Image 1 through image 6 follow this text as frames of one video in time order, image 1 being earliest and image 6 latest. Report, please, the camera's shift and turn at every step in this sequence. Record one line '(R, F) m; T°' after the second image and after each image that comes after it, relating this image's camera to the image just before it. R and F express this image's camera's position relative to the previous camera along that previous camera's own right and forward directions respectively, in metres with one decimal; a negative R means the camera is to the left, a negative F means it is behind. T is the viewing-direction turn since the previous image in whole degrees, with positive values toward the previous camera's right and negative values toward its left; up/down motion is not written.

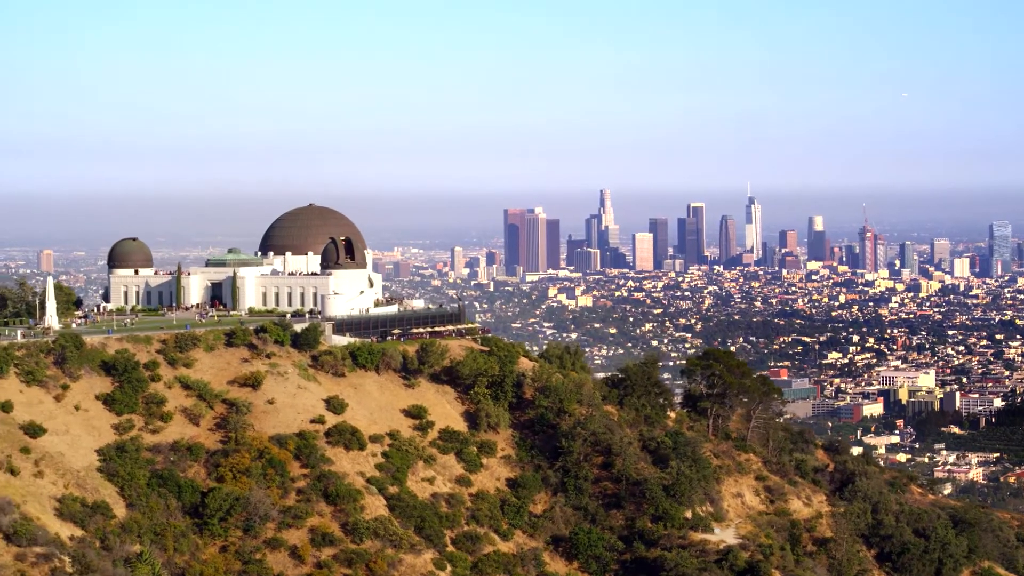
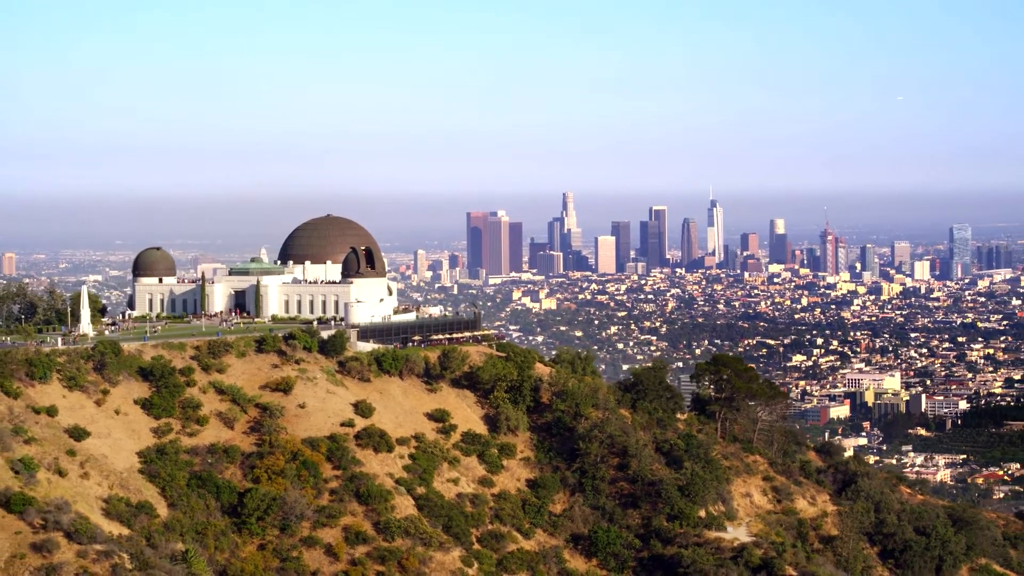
(-1.0, -1.5) m; +1°
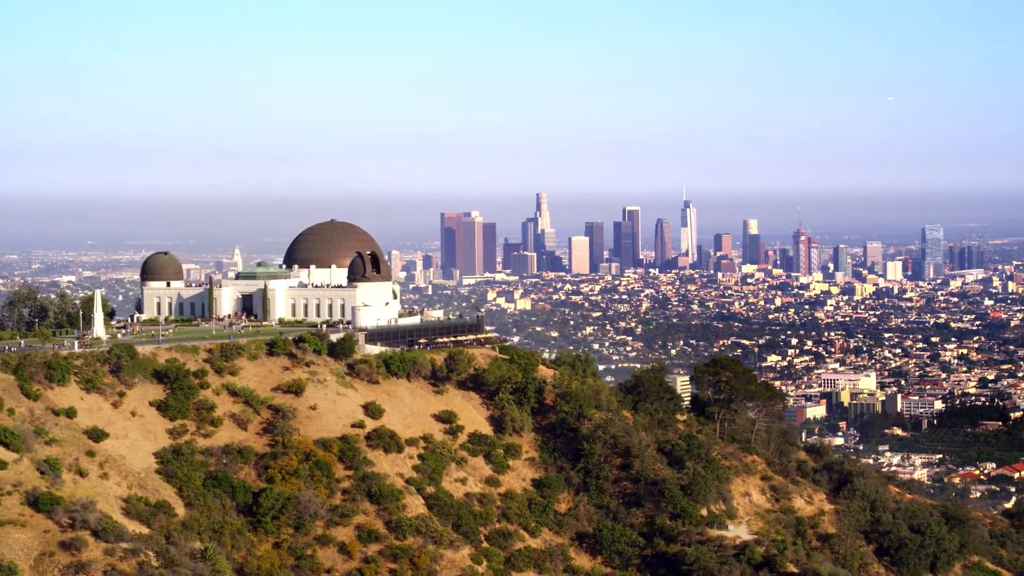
(-0.6, -0.9) m; +1°
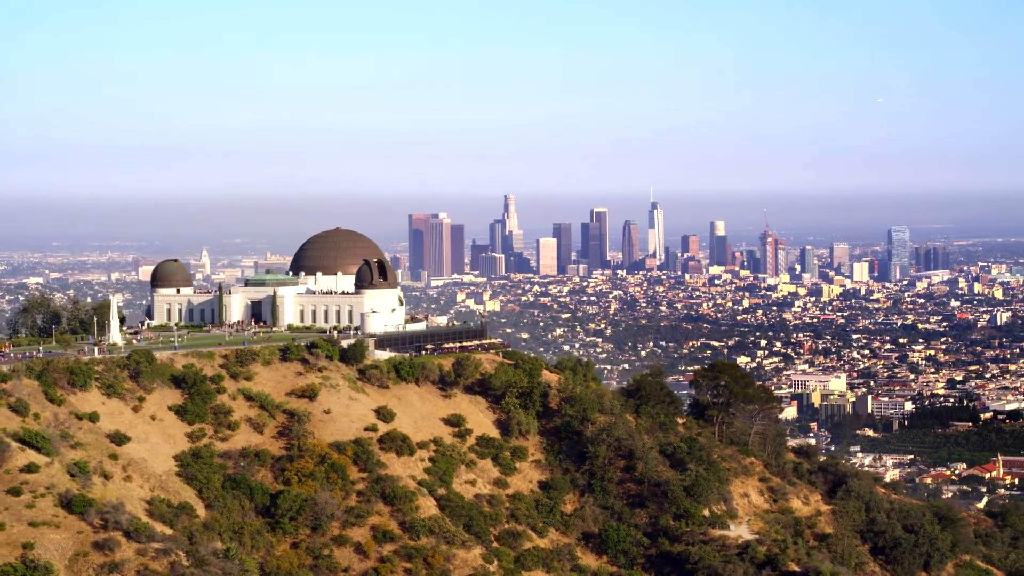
(-0.7, -1.1) m; +1°
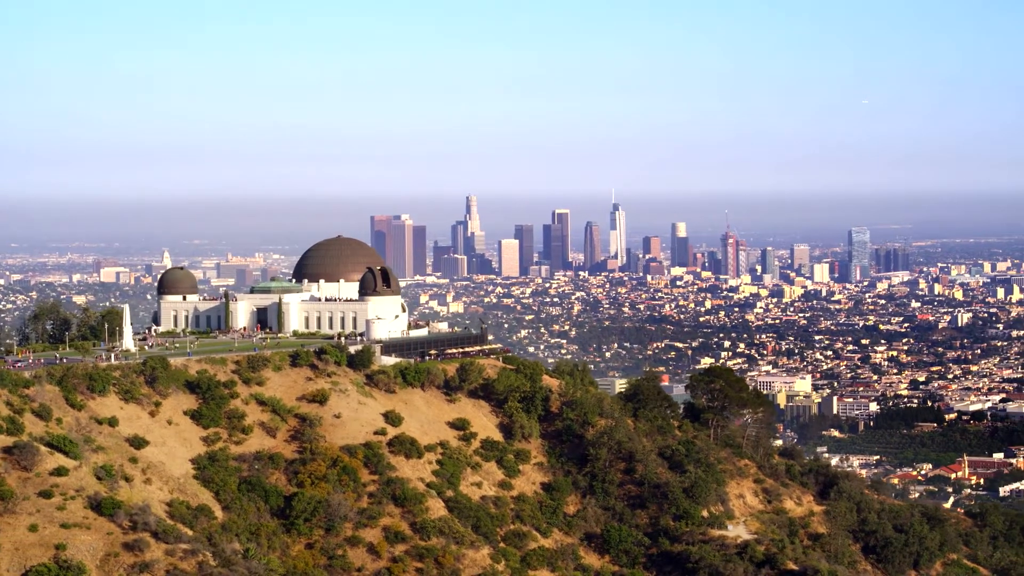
(-0.8, -1.1) m; +1°
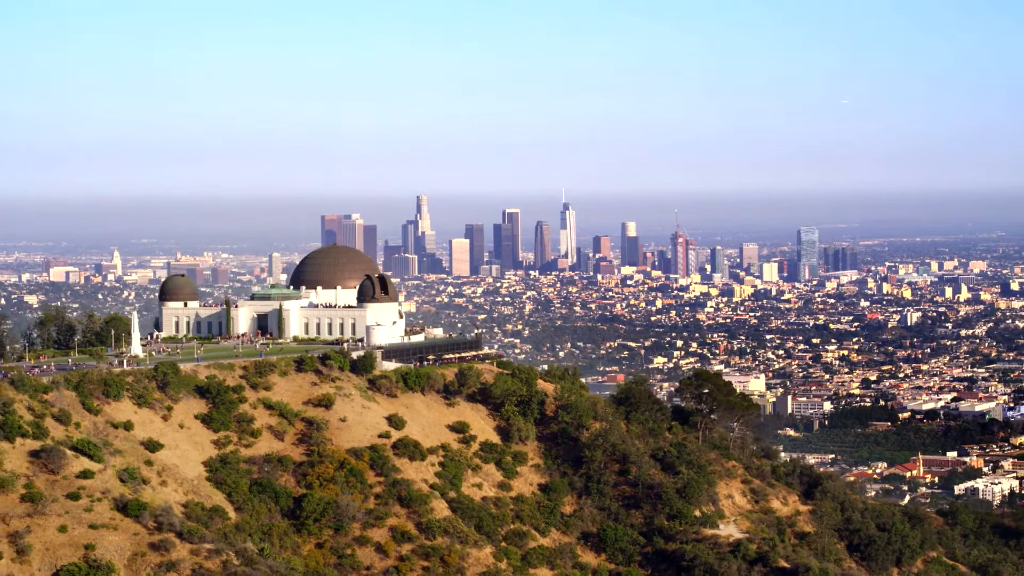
(-1.0, -1.3) m; +1°
